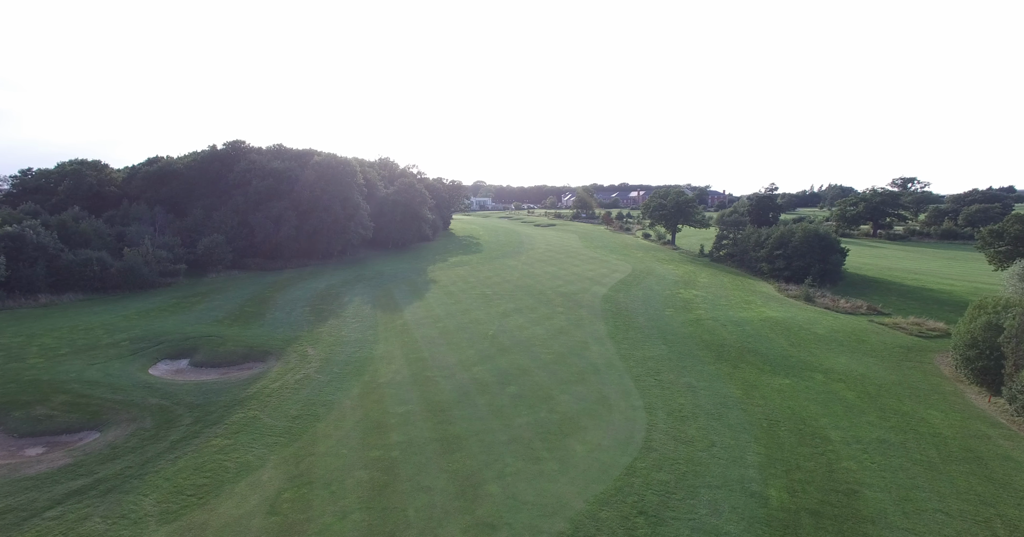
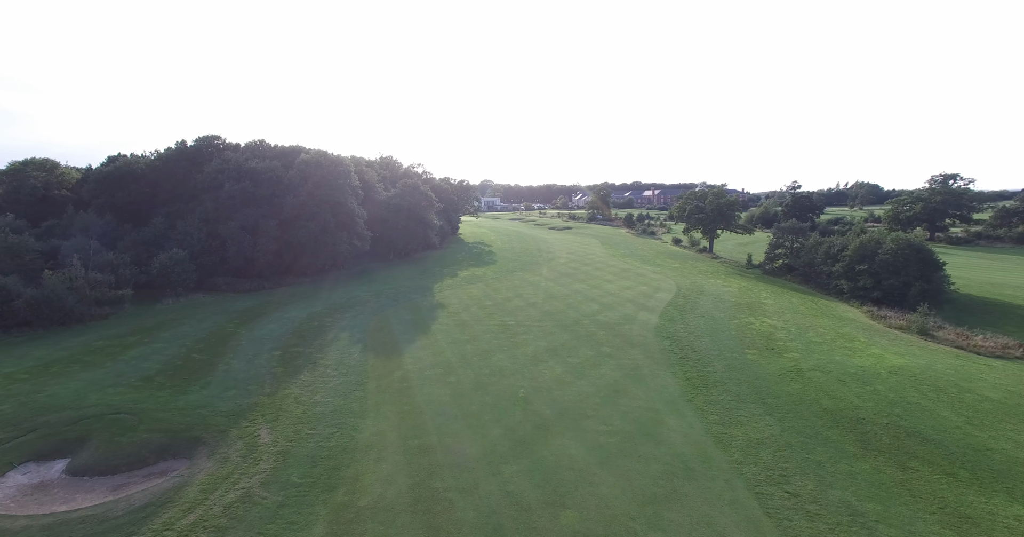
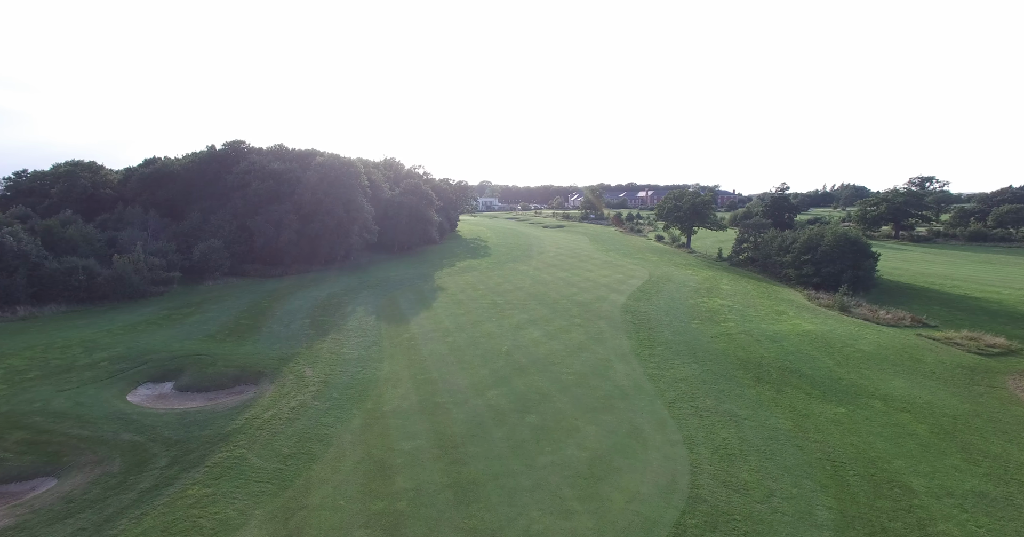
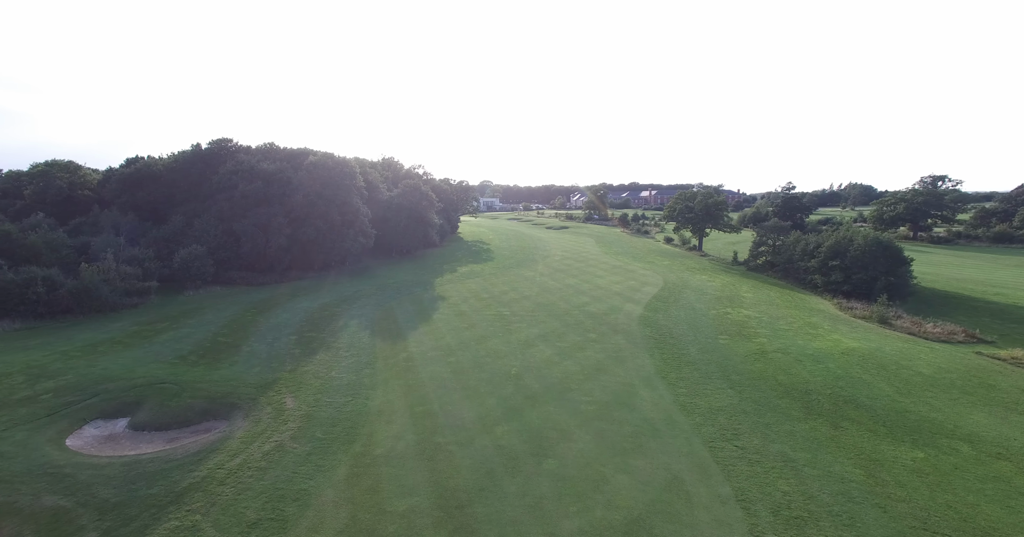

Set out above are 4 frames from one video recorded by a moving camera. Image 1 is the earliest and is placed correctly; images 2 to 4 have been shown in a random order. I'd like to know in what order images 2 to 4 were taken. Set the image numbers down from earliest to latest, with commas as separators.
3, 4, 2
